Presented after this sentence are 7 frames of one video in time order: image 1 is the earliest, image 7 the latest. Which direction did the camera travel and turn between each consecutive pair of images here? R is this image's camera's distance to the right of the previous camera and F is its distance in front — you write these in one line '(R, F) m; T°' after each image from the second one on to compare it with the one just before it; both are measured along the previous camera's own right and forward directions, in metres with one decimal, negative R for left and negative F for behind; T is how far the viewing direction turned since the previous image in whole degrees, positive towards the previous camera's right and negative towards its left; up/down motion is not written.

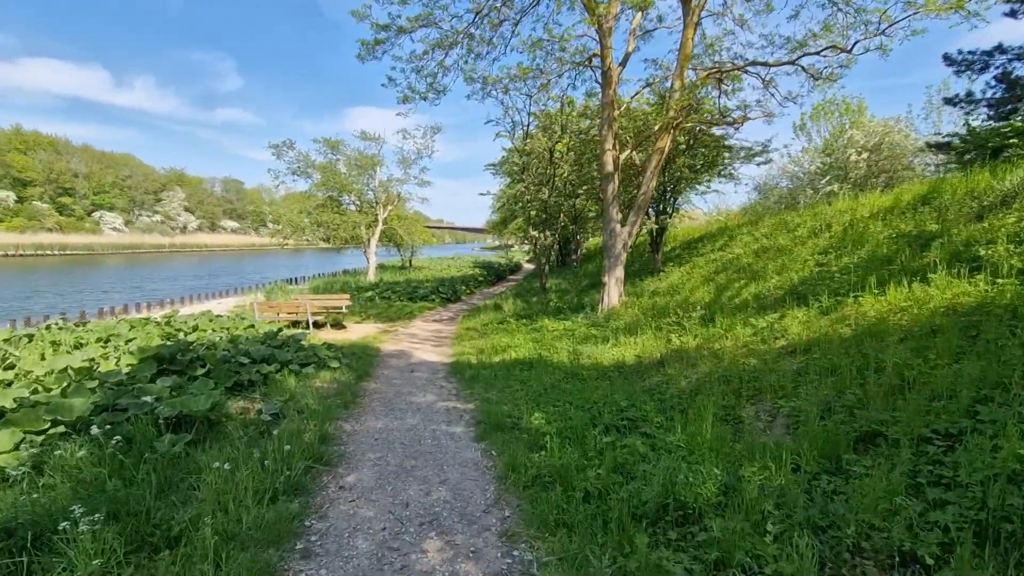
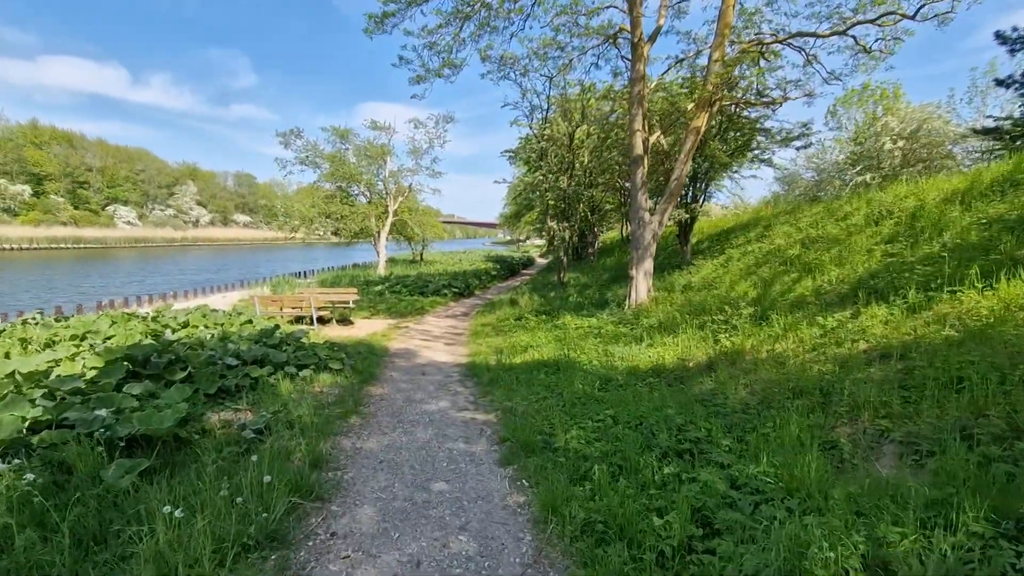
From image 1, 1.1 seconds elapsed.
(-0.2, +0.9) m; -1°
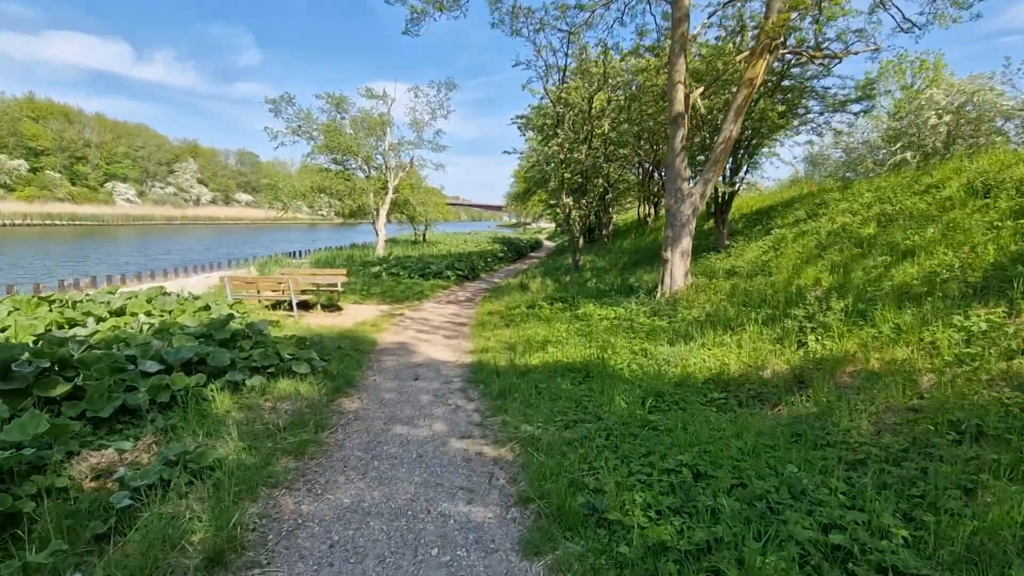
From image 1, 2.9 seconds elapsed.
(-0.1, +1.5) m; 0°
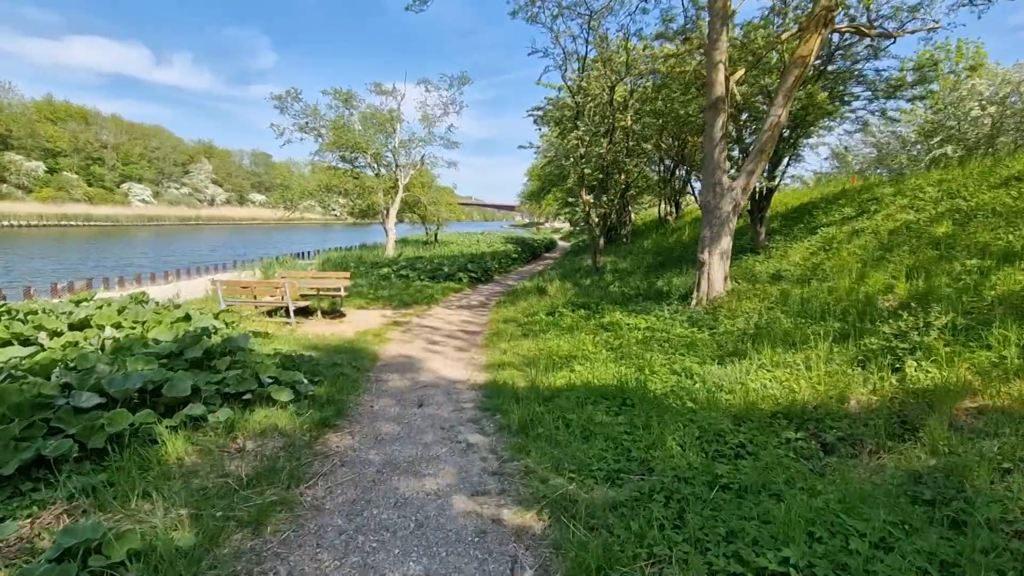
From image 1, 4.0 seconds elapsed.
(-0.1, +0.9) m; -1°
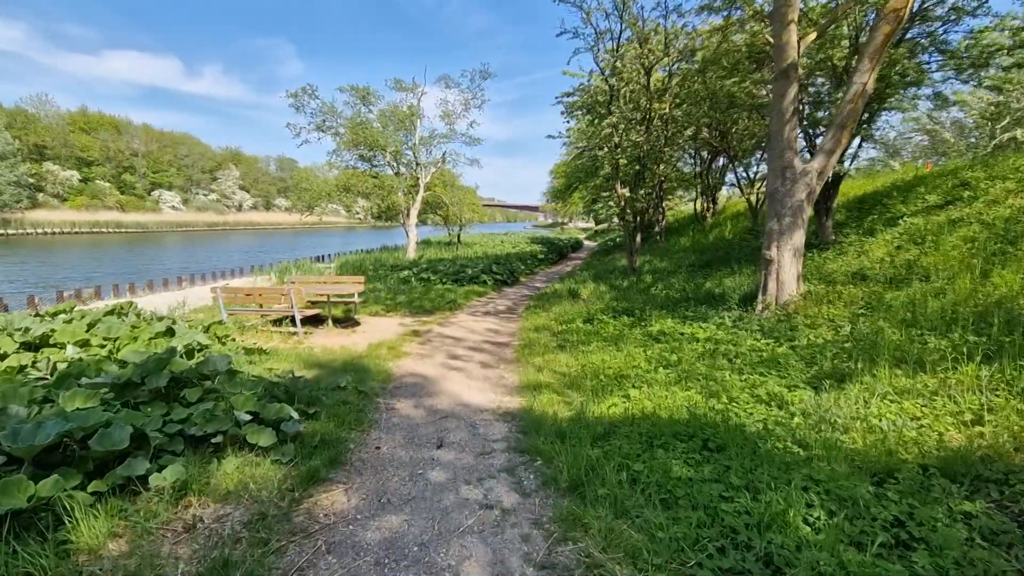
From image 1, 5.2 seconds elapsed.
(-0.1, +1.0) m; -3°
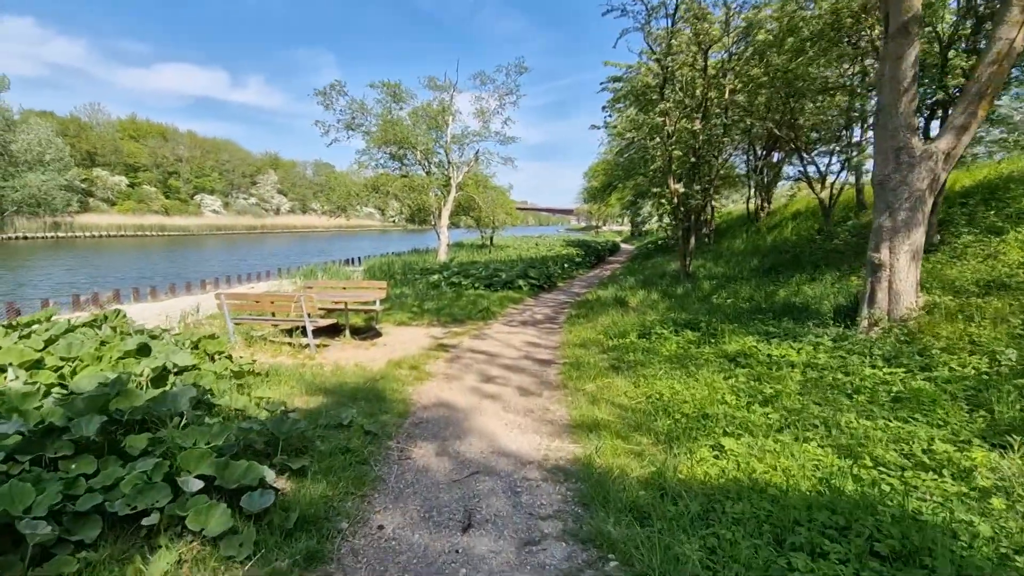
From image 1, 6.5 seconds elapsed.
(-0.1, +1.1) m; -4°
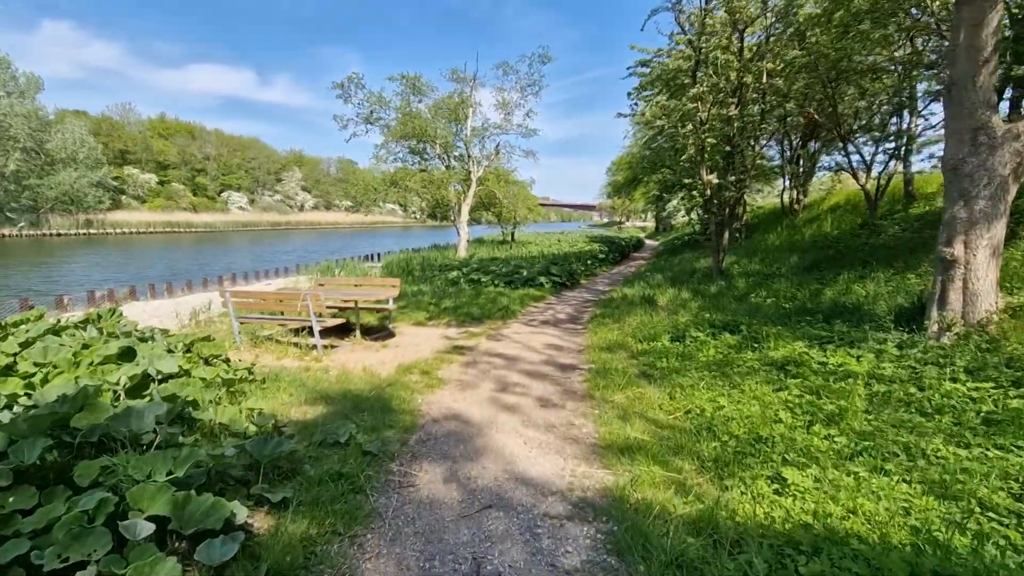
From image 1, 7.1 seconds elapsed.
(0.0, +0.5) m; -2°
